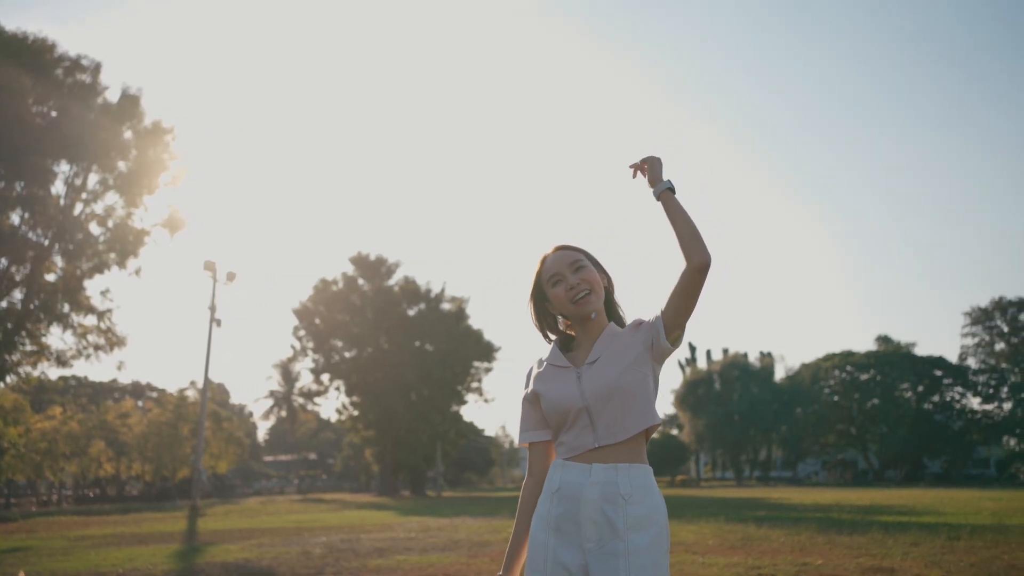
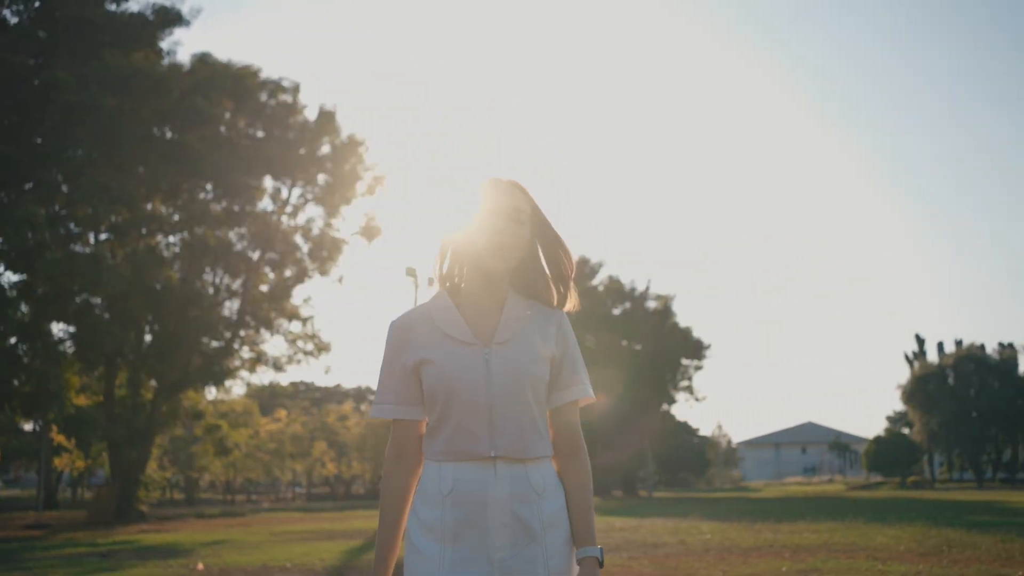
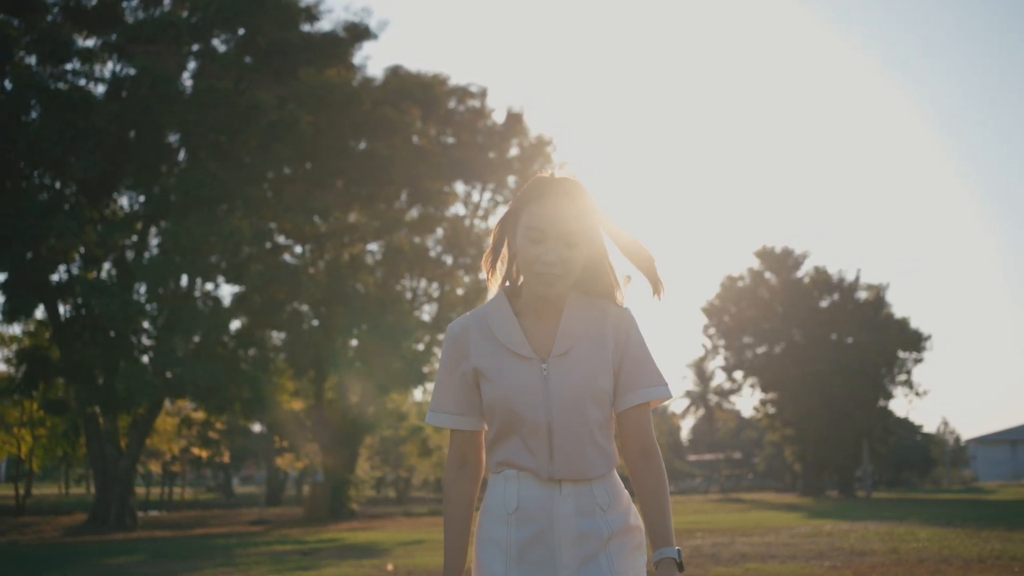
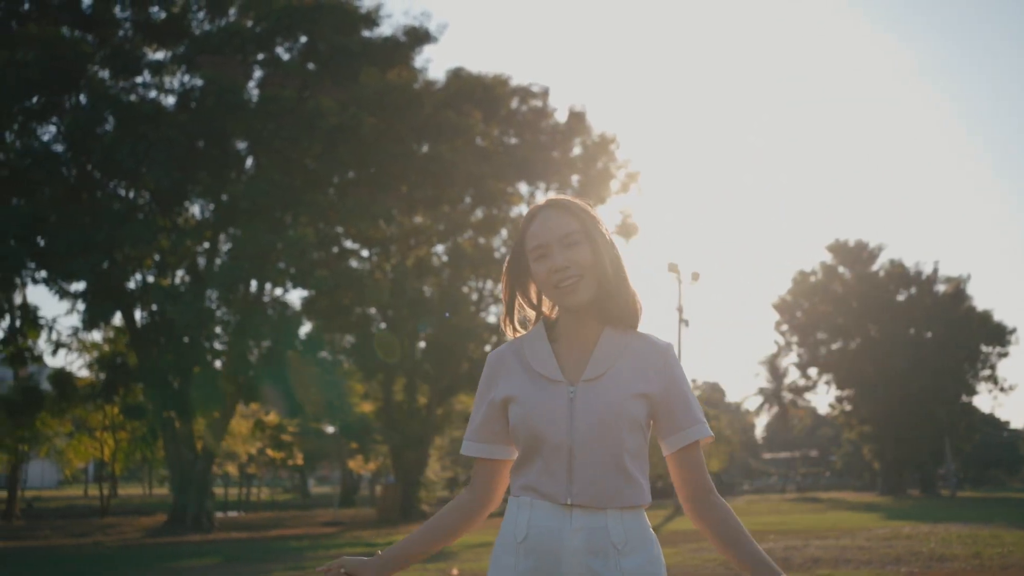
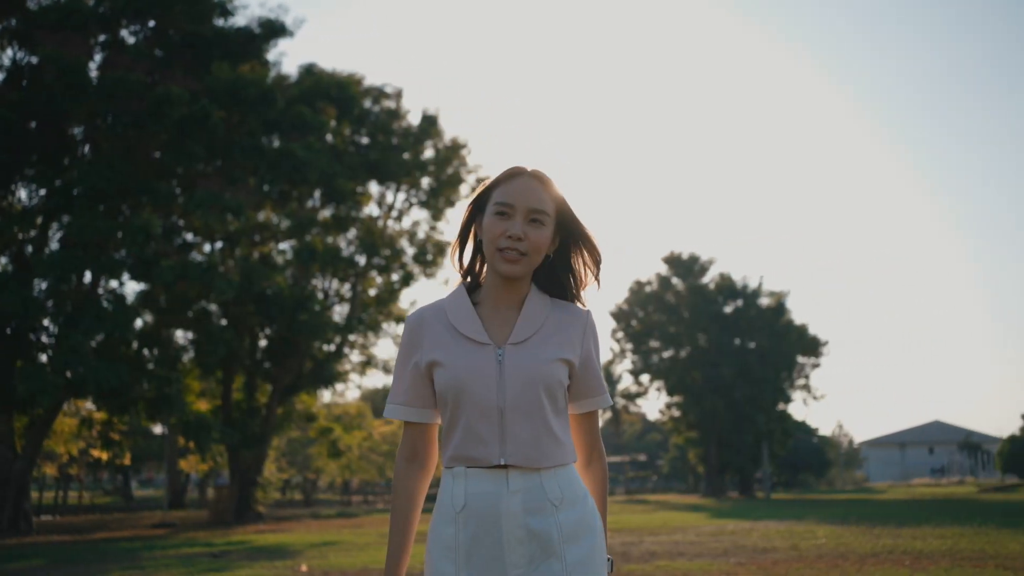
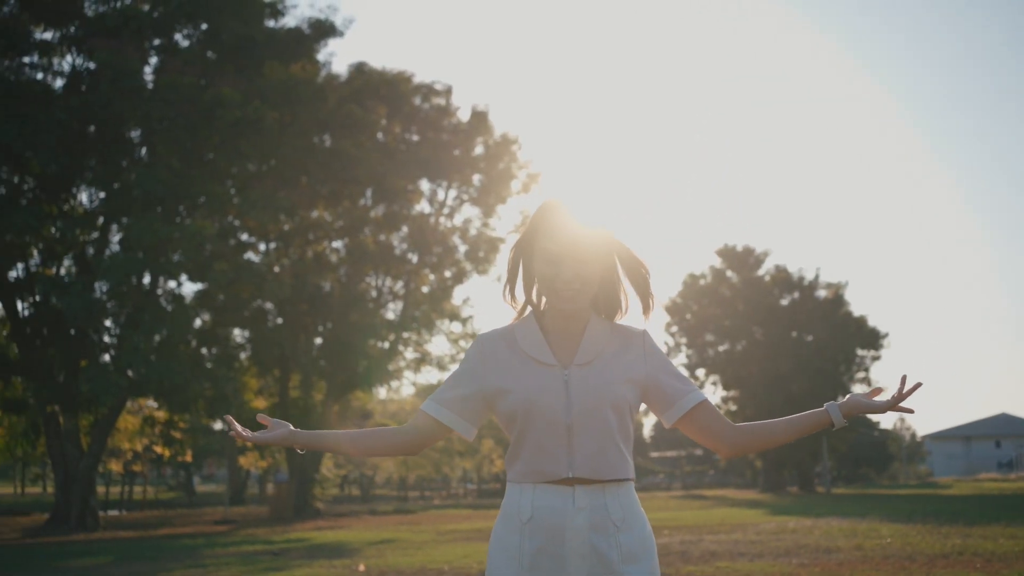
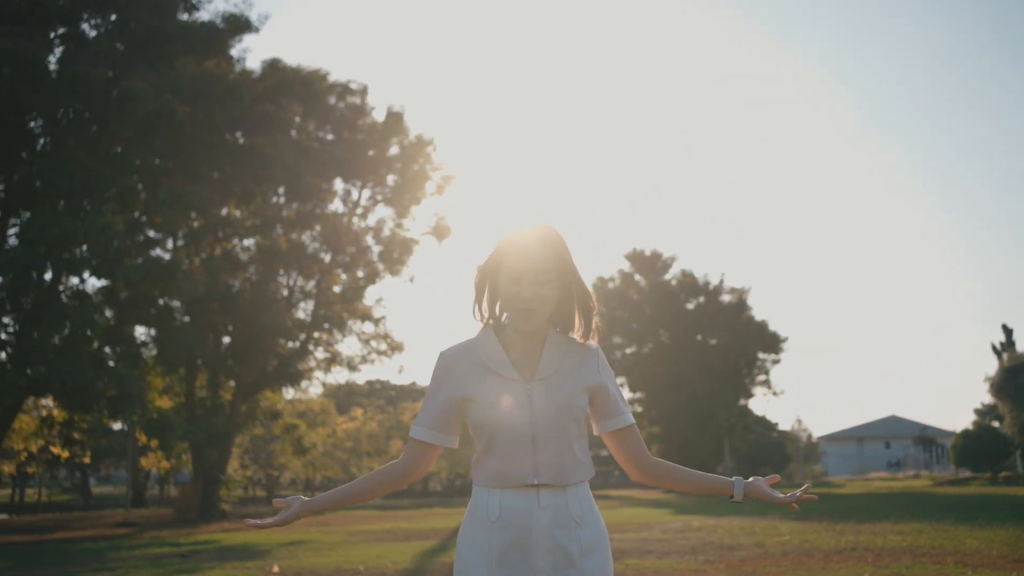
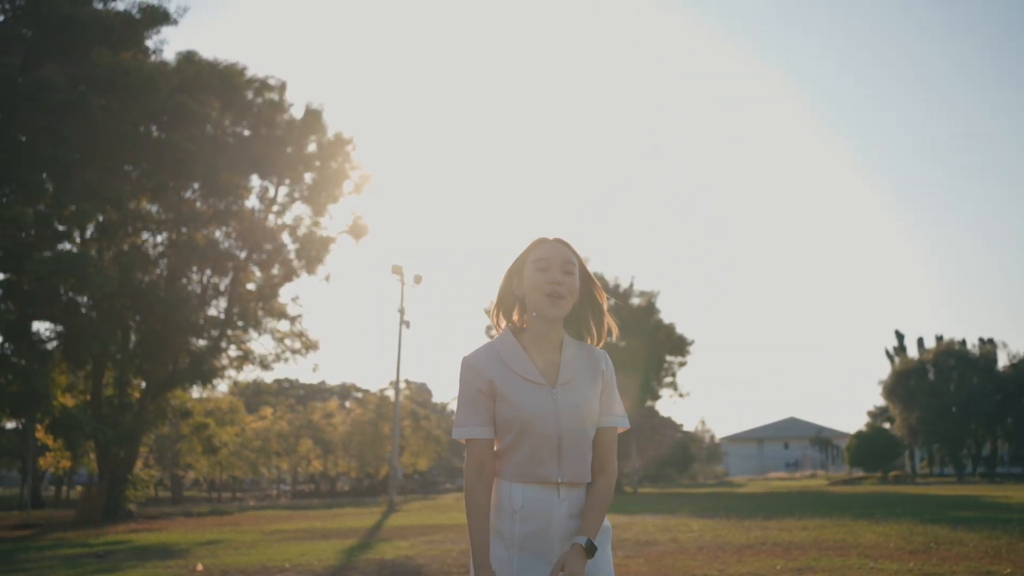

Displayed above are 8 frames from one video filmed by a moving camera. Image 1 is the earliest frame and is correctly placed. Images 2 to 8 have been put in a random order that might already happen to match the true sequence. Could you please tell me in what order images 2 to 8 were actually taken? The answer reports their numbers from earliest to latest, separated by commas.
8, 7, 6, 4, 3, 5, 2
